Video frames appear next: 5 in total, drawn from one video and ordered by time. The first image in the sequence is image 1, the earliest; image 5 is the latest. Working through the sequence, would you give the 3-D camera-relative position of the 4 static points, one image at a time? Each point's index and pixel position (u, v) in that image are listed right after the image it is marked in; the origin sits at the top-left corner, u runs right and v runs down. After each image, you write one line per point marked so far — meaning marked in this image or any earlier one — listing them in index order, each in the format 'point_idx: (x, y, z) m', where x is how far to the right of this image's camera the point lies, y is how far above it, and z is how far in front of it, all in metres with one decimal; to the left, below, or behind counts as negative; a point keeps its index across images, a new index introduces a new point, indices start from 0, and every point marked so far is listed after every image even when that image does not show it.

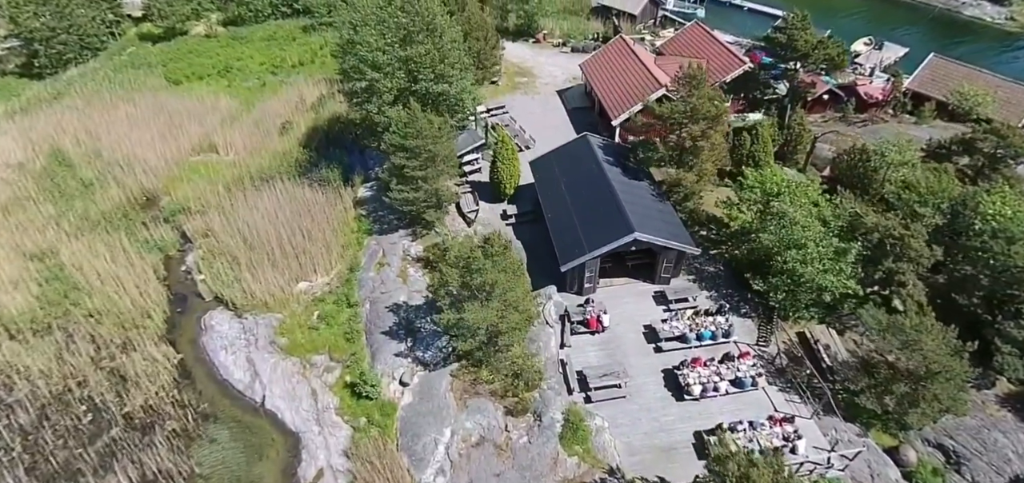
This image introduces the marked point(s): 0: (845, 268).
0: (+11.2, -1.0, +19.6) m
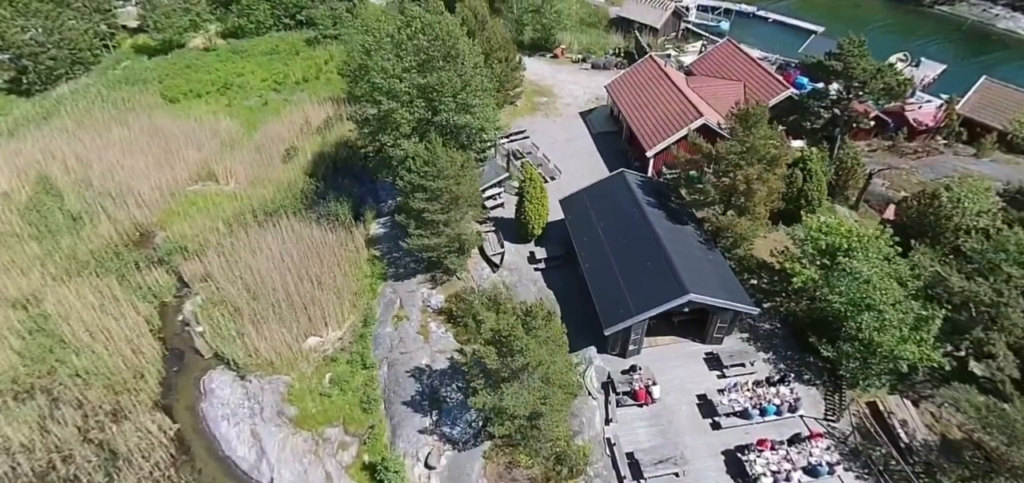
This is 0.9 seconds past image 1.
0: (+12.3, -2.9, +17.4) m
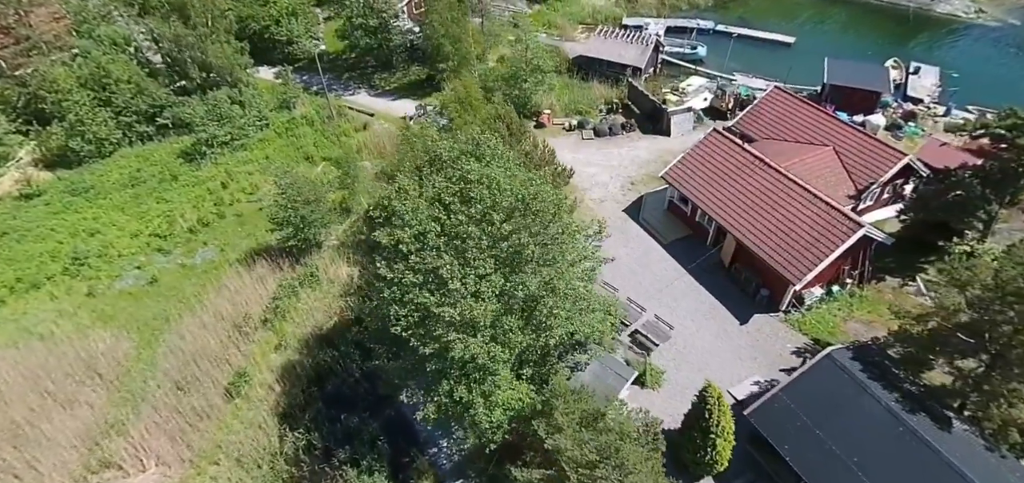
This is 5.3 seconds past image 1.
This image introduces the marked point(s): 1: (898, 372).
0: (+18.4, -6.8, +11.6) m
1: (+10.8, -3.5, +16.2) m
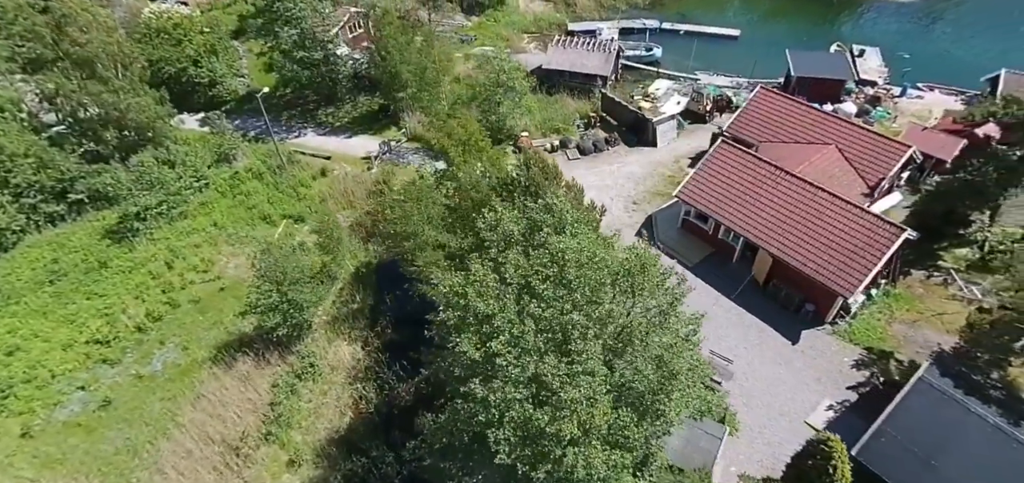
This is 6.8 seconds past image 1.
0: (+21.4, -5.9, +12.0) m
1: (+12.7, -3.6, +15.4) m
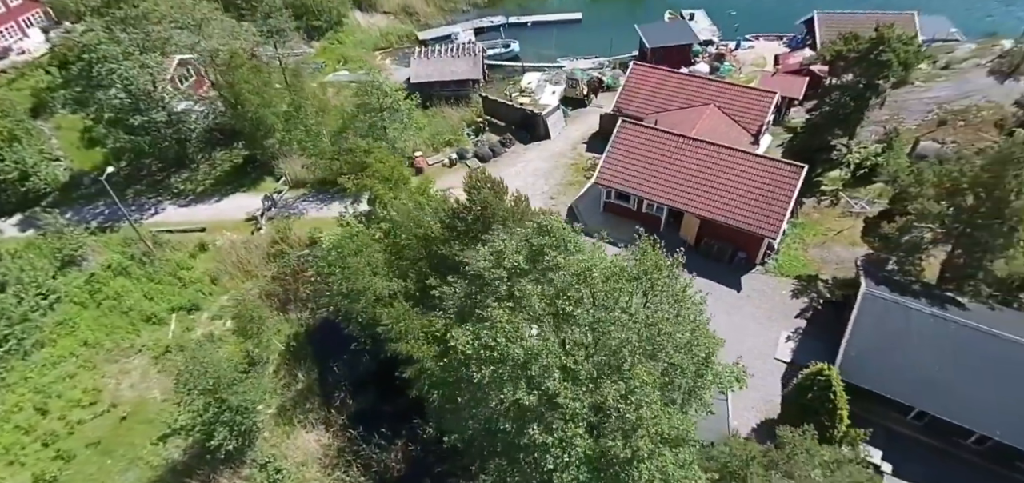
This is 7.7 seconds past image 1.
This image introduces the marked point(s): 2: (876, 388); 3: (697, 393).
0: (+21.8, -0.9, +16.1) m
1: (+12.3, -1.0, +17.3) m
2: (+9.9, -4.0, +14.9) m
3: (+3.6, -2.9, +11.5) m
